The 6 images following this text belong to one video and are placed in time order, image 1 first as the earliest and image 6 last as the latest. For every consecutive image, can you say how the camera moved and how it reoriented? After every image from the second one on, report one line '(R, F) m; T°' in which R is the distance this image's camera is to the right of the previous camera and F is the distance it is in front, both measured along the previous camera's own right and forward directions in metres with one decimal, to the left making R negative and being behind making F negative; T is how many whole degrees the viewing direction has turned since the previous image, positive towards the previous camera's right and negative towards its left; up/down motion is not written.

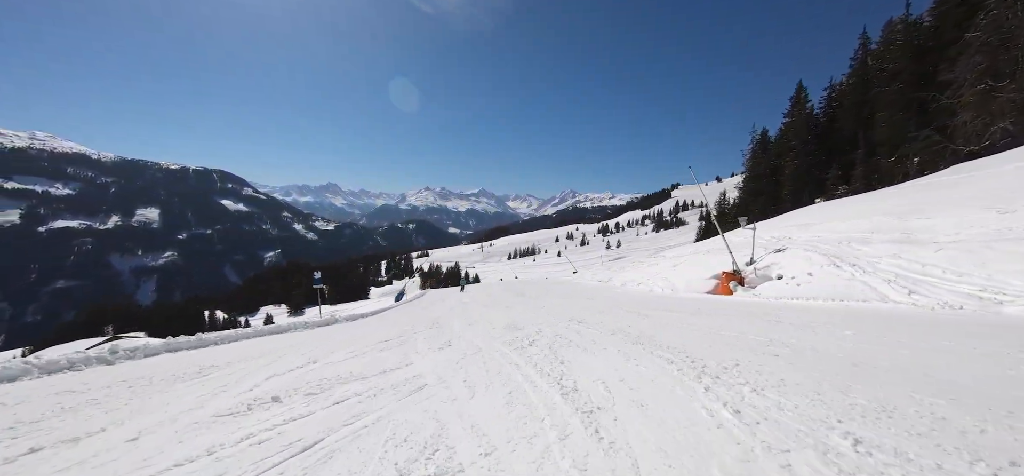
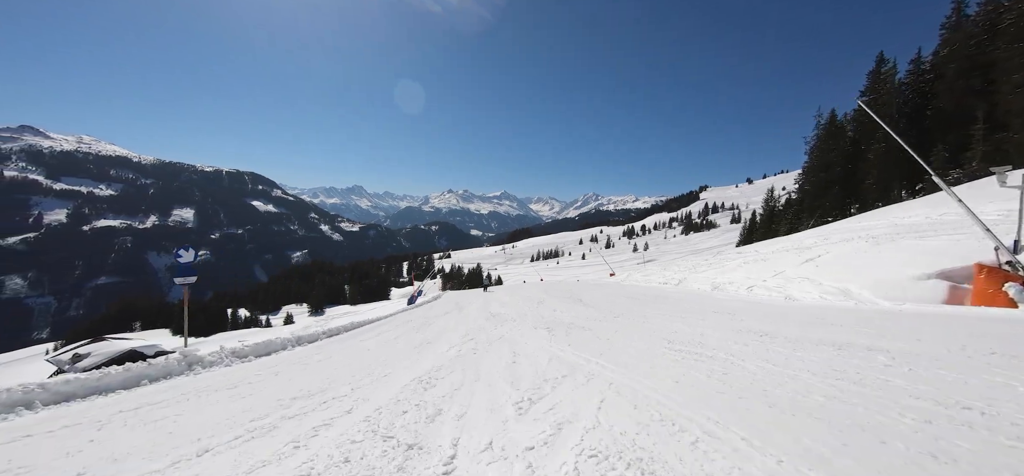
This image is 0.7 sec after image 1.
(-0.4, +2.5) m; -3°
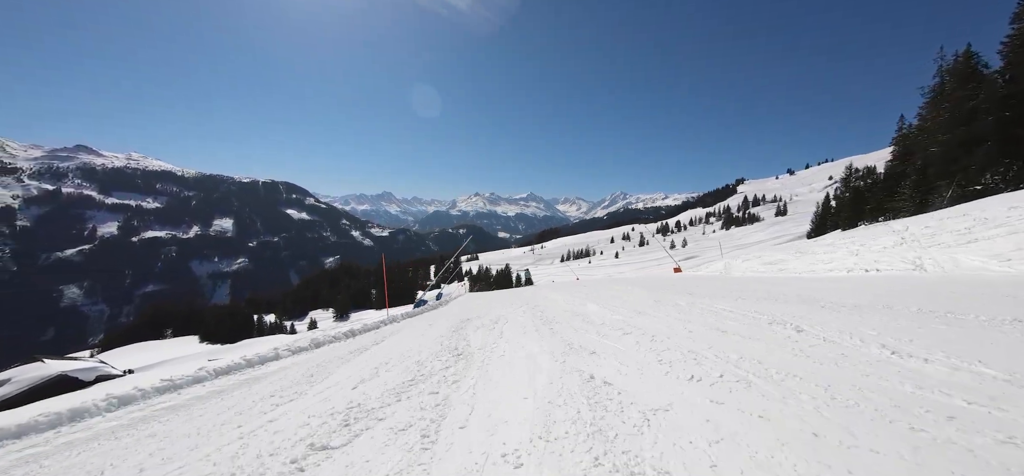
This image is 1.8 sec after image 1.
(-0.4, +4.0) m; -4°
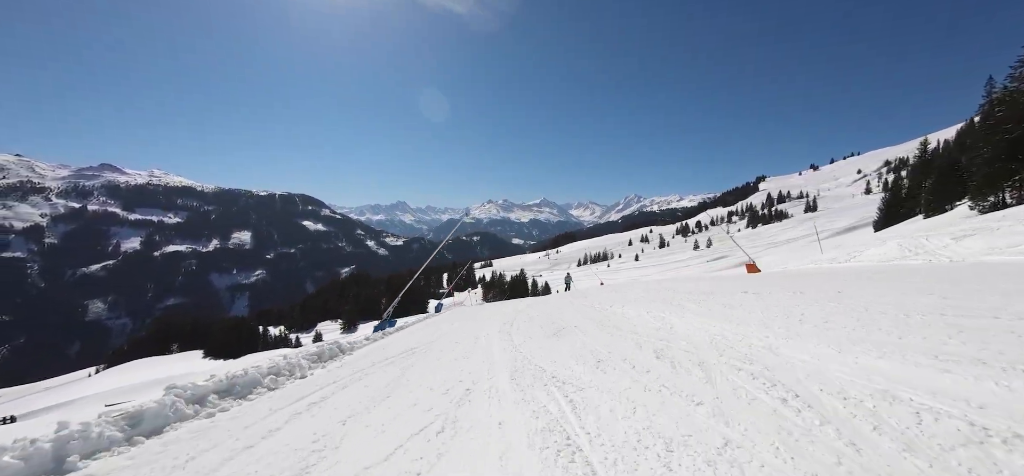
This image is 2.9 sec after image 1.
(-0.1, +3.9) m; -2°
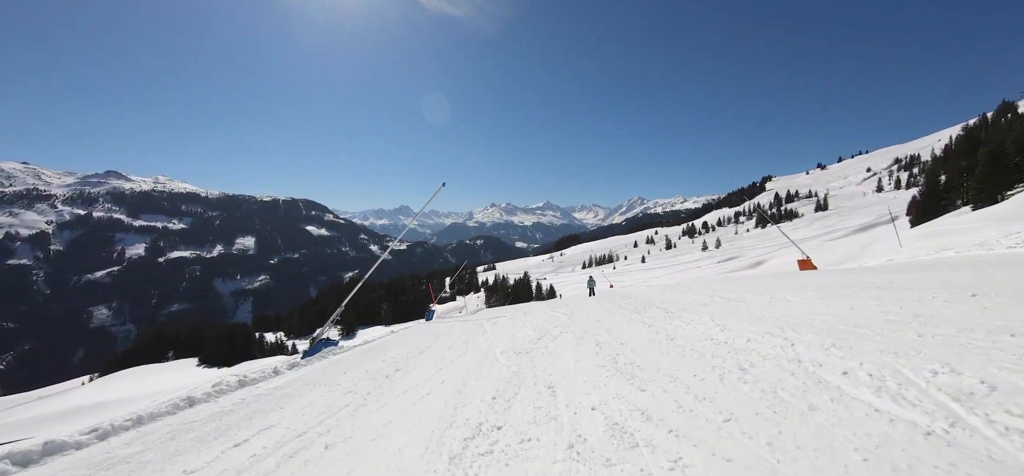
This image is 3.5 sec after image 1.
(0.0, +2.0) m; 0°
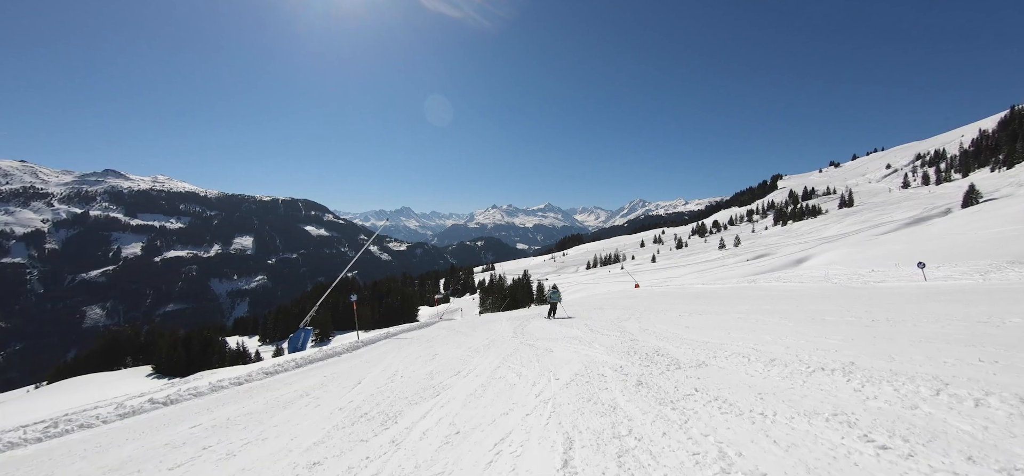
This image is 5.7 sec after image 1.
(+0.3, +7.3) m; 0°
